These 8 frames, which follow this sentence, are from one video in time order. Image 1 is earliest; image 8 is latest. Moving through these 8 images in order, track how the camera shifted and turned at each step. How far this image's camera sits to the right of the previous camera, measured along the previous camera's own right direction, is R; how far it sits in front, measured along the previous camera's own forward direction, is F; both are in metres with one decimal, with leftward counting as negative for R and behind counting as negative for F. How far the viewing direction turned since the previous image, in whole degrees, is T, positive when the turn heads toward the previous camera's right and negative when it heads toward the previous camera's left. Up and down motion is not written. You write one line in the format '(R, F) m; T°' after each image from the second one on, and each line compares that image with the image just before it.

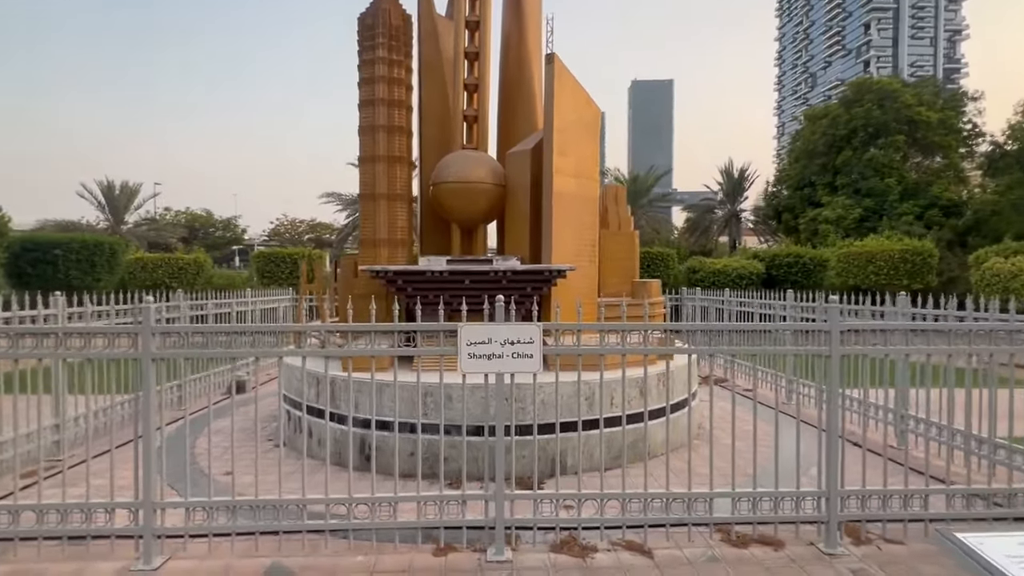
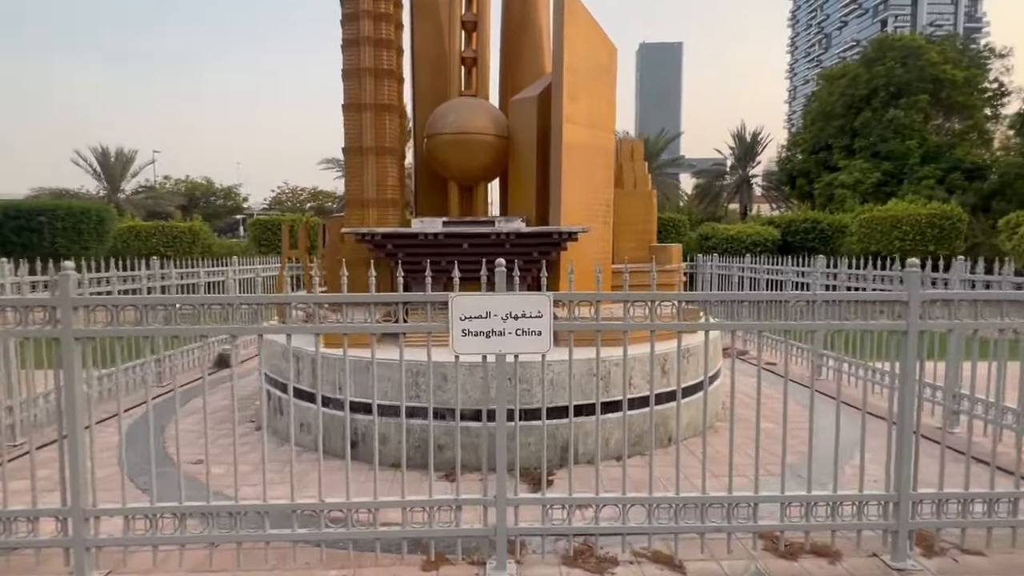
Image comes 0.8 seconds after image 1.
(0.0, +0.8) m; -1°
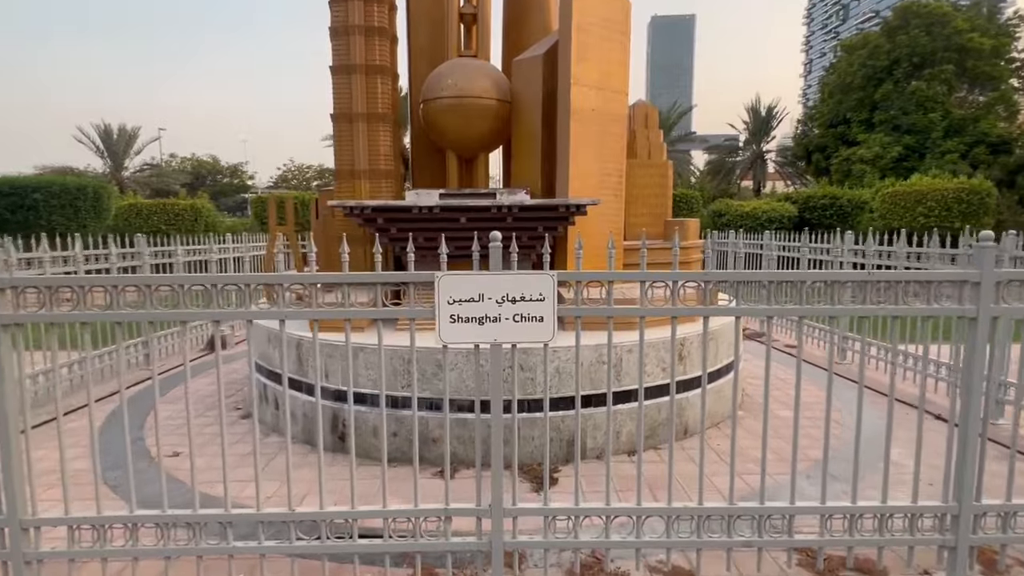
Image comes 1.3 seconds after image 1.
(+0.1, +0.5) m; -1°
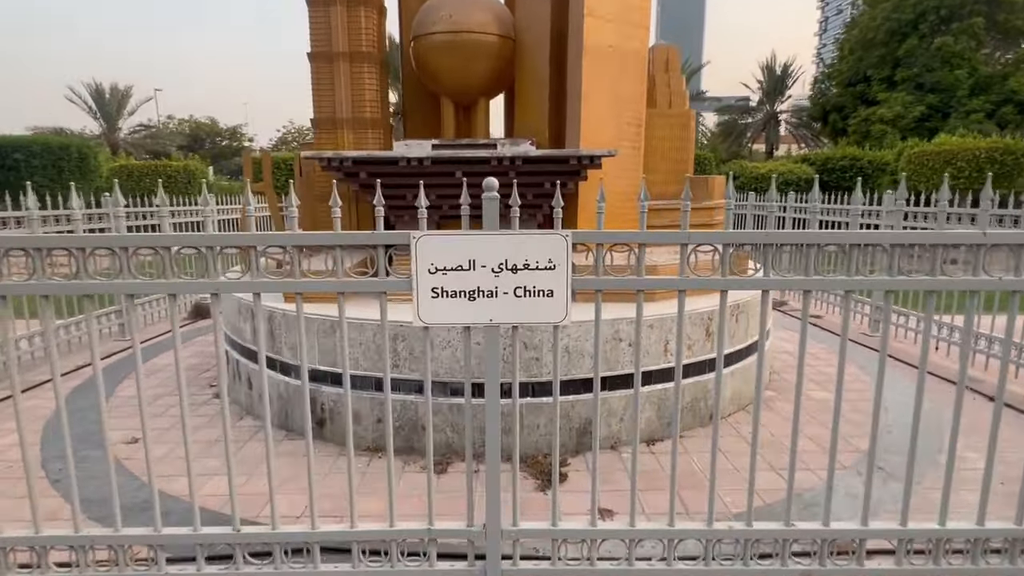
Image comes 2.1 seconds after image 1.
(0.0, +0.7) m; -1°
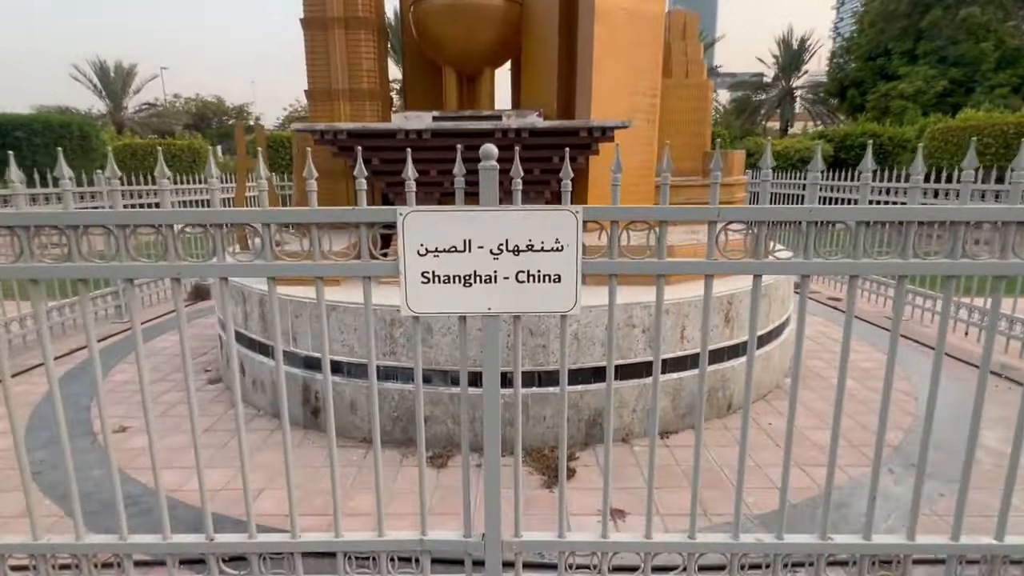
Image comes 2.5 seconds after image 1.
(0.0, +0.3) m; -1°
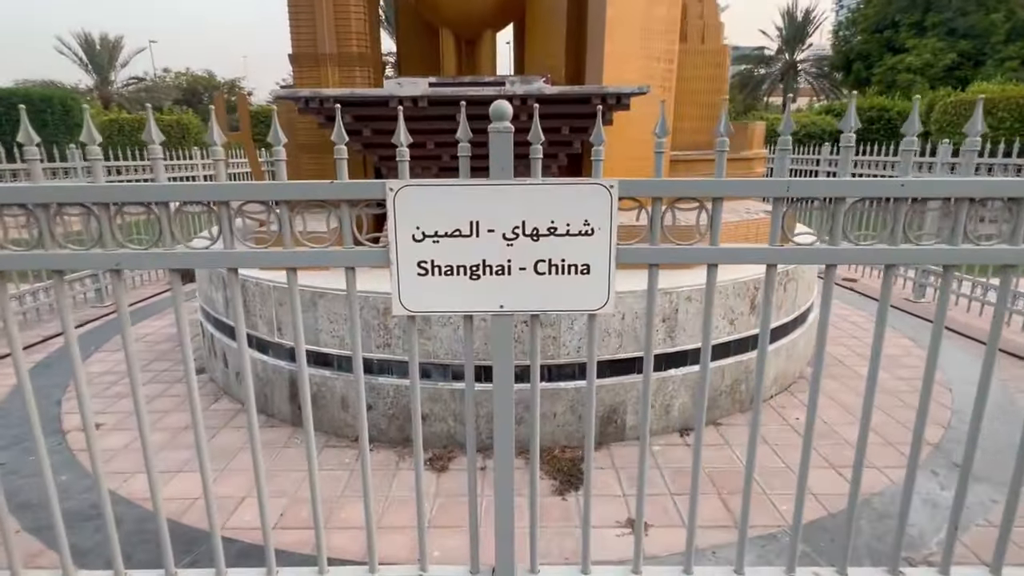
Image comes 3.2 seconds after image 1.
(-0.1, +0.4) m; 0°
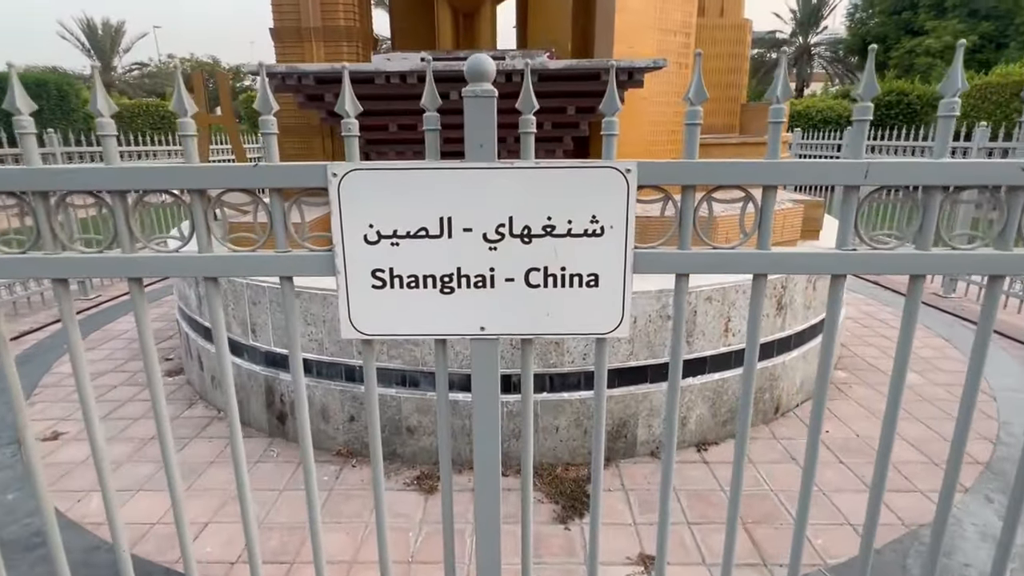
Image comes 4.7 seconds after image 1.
(+0.1, +0.4) m; -1°
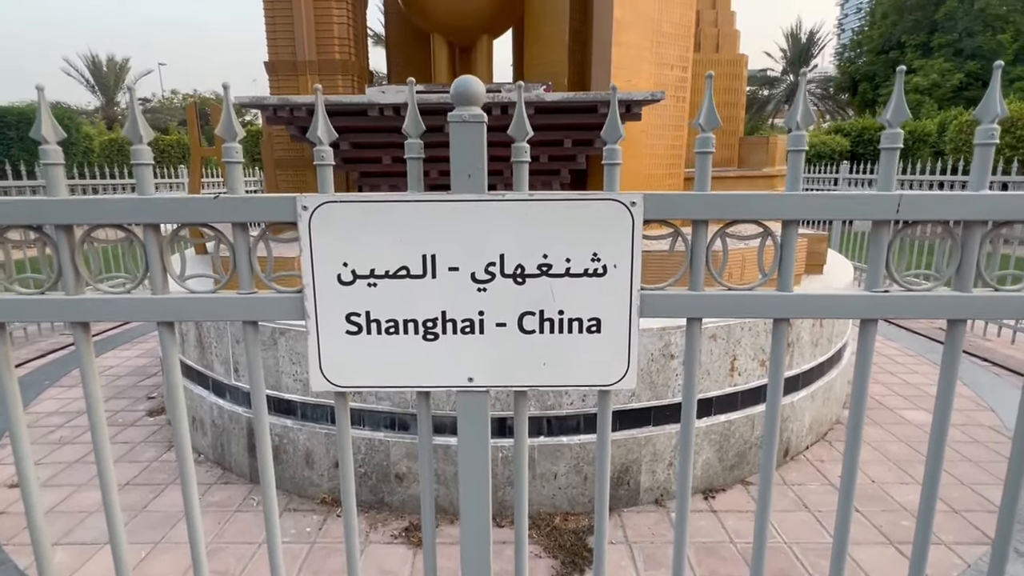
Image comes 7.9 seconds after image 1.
(0.0, +0.1) m; 0°
